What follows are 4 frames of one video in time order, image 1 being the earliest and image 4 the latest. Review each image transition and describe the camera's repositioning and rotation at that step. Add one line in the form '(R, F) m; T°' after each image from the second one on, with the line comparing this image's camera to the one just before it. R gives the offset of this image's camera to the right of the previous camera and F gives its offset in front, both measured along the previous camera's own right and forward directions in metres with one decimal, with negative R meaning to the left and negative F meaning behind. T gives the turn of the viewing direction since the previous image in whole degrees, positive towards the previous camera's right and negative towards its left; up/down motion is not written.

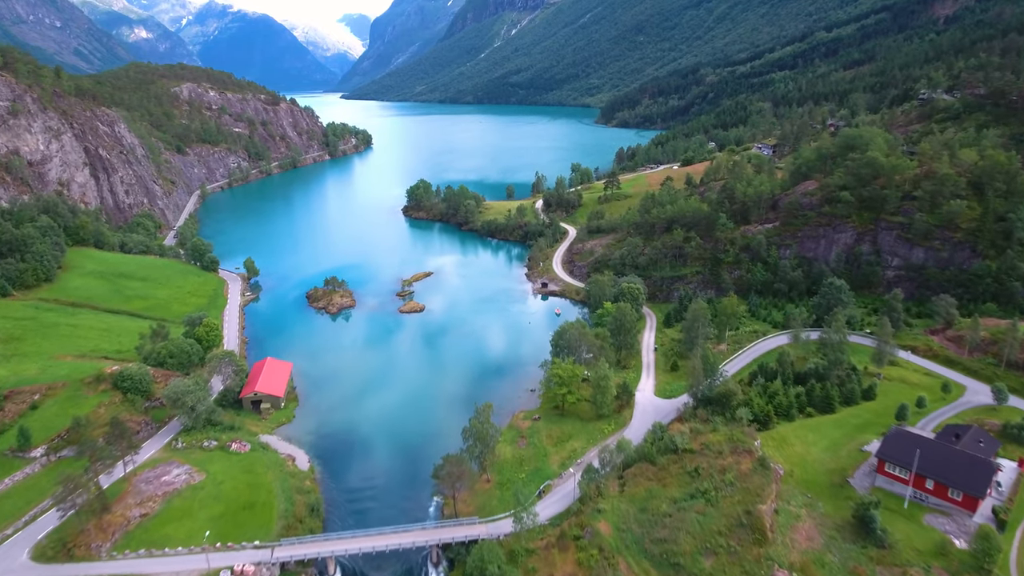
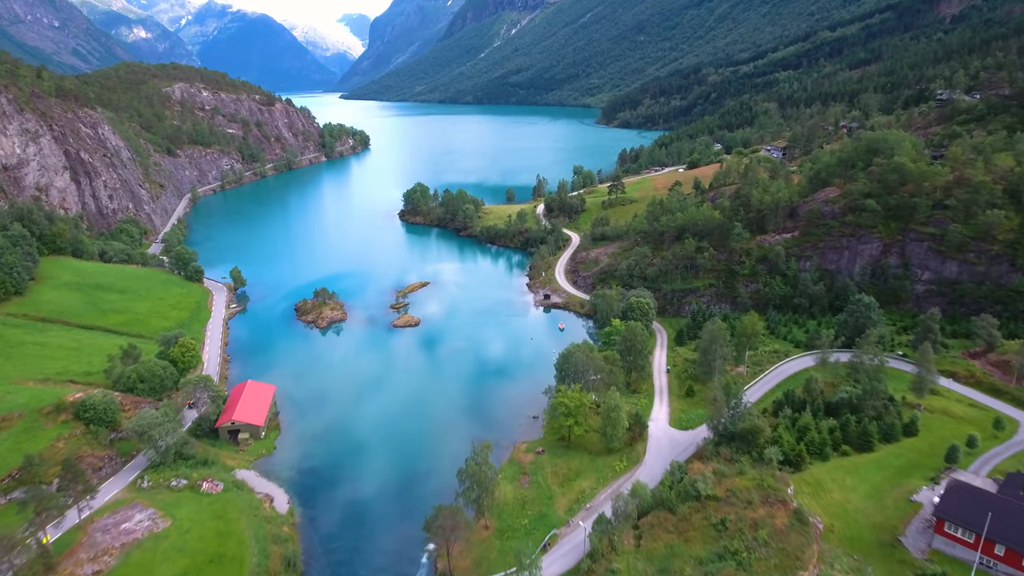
(-0.1, +5.0) m; 0°
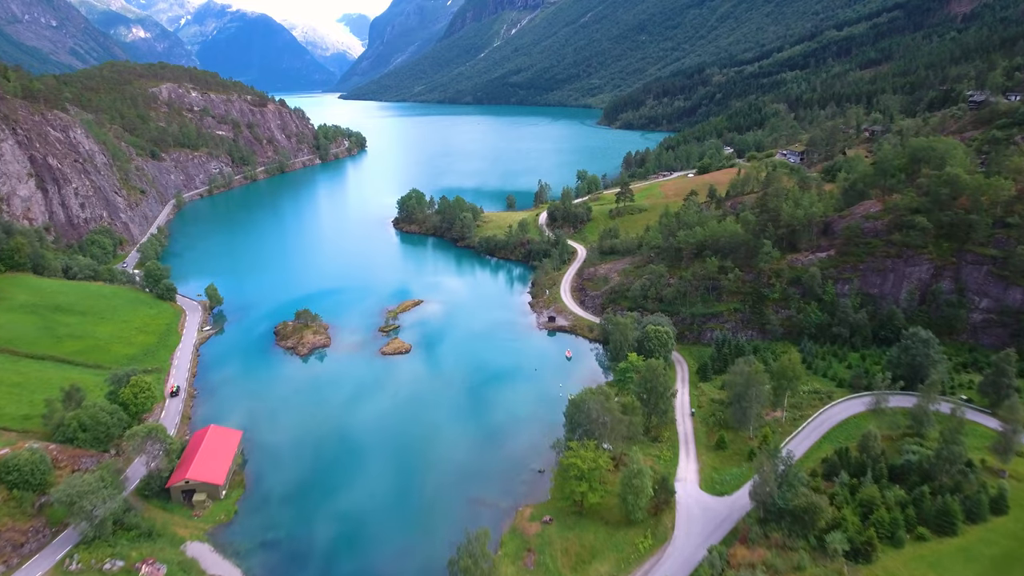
(-0.2, +7.9) m; 0°
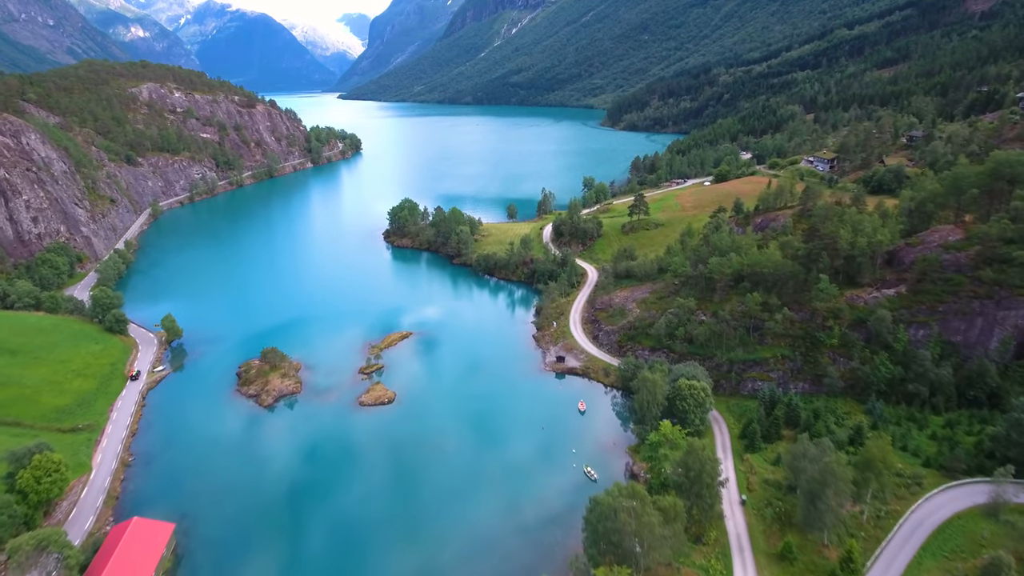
(-0.3, +11.2) m; 0°
